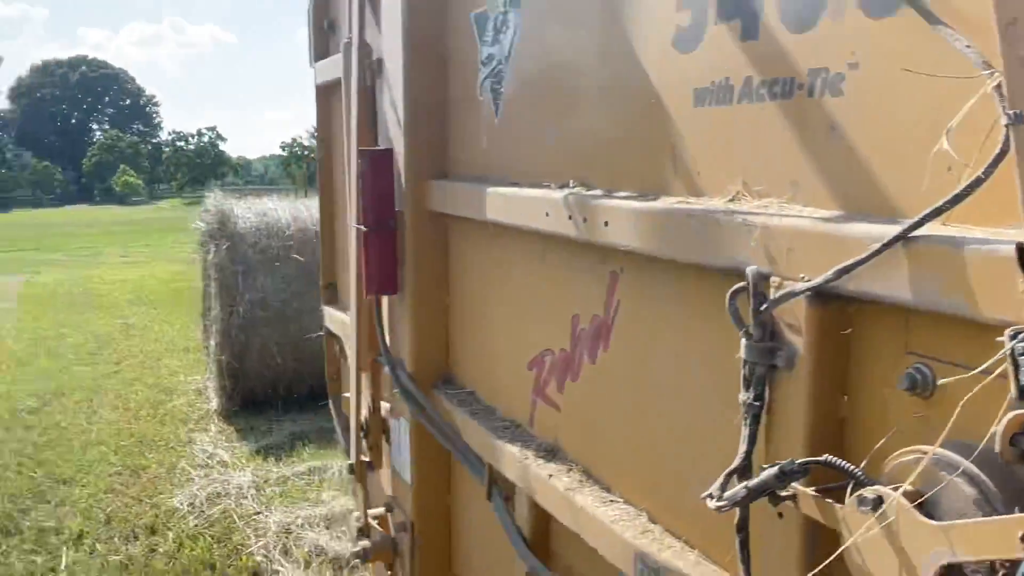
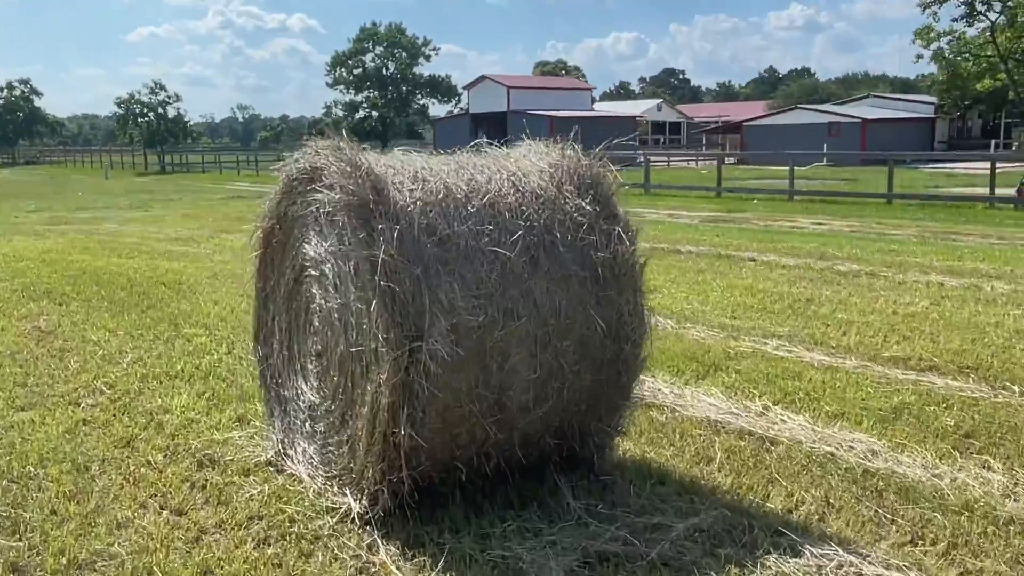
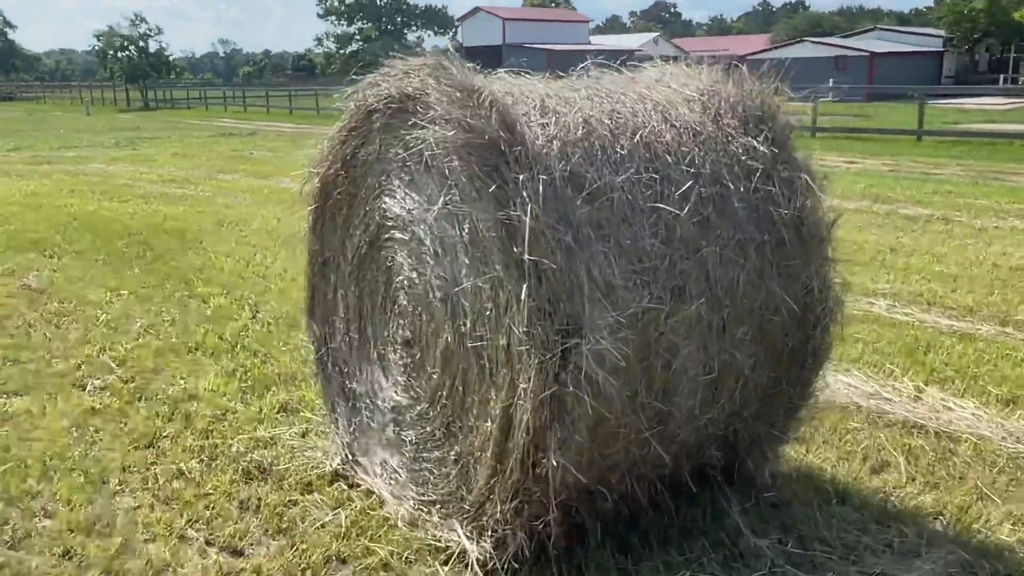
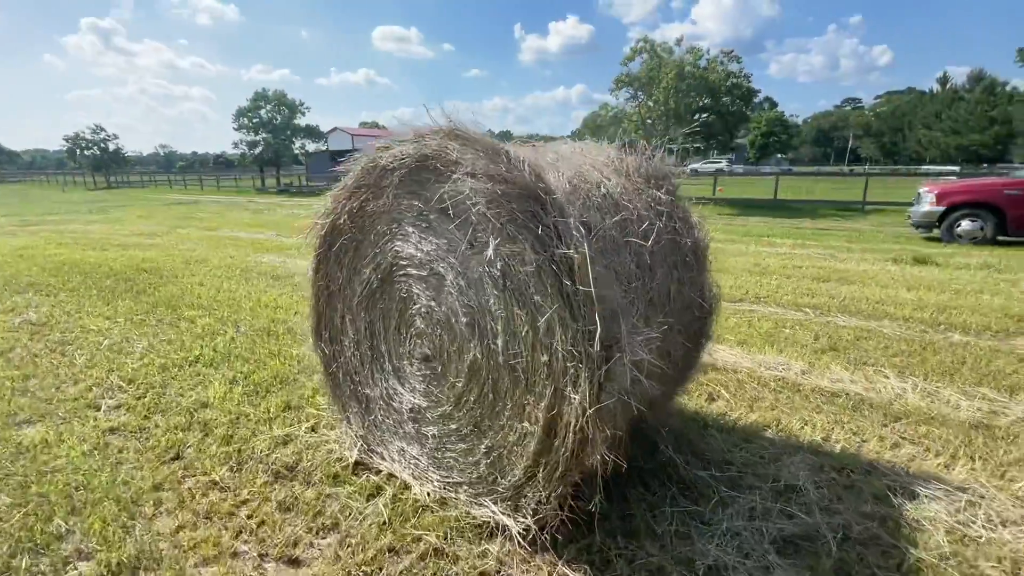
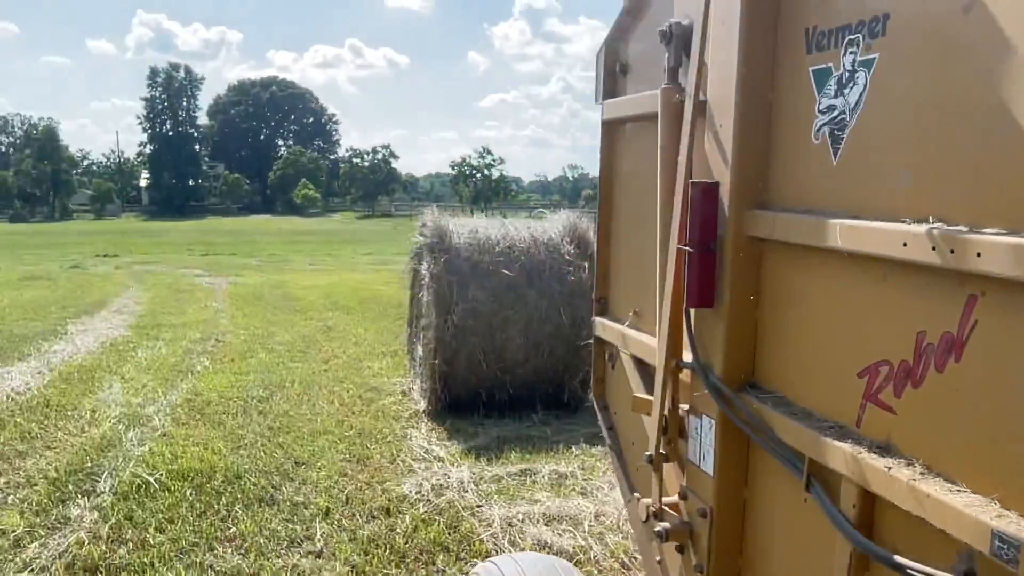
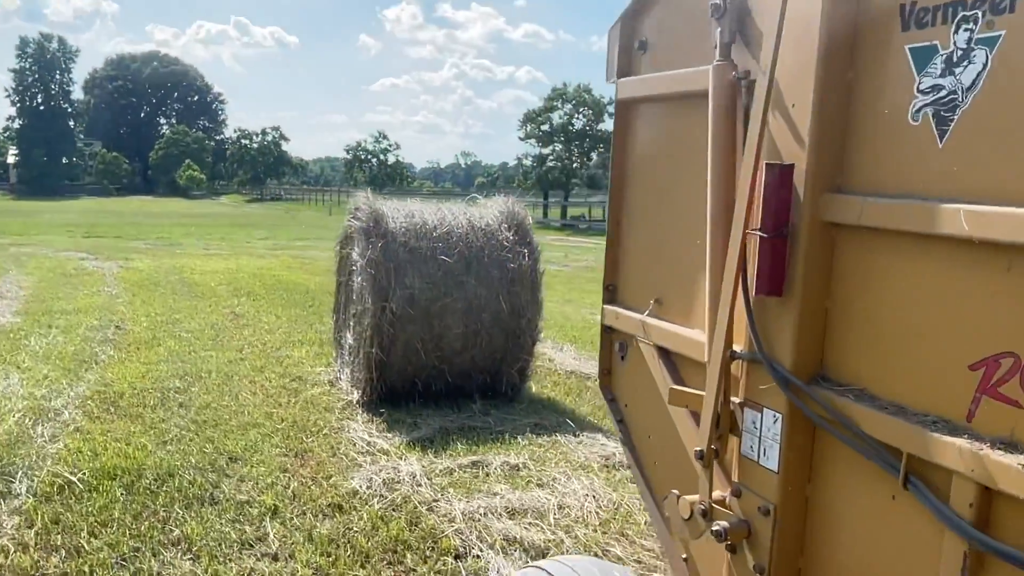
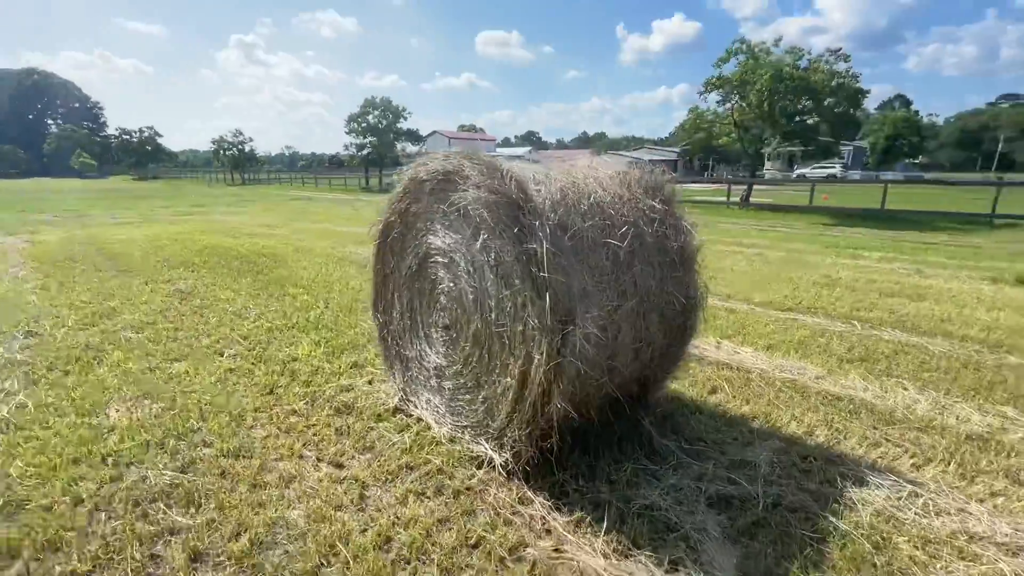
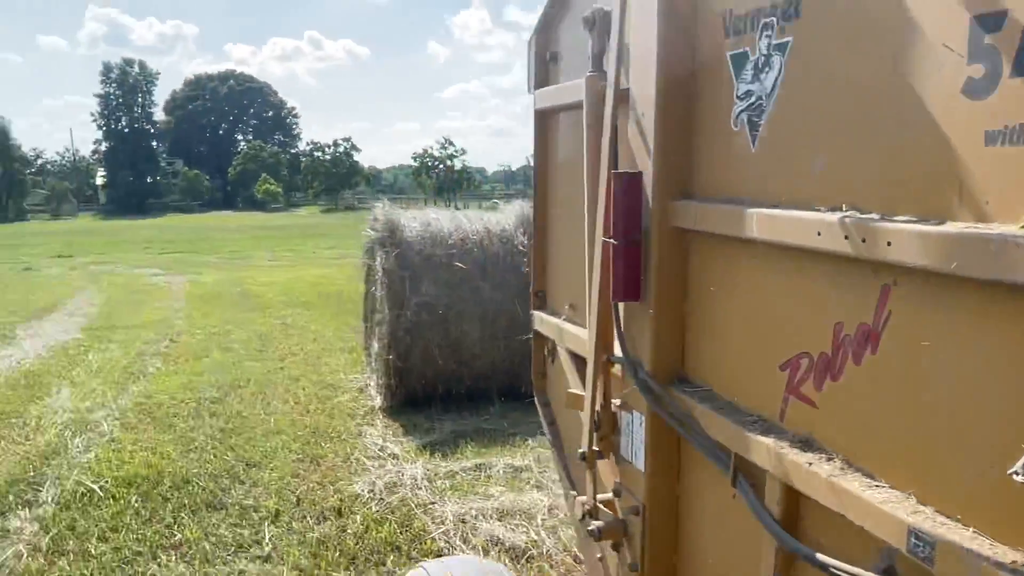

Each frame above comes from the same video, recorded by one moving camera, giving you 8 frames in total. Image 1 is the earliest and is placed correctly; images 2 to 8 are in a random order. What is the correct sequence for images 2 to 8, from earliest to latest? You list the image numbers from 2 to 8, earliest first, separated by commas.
8, 5, 6, 2, 3, 7, 4
